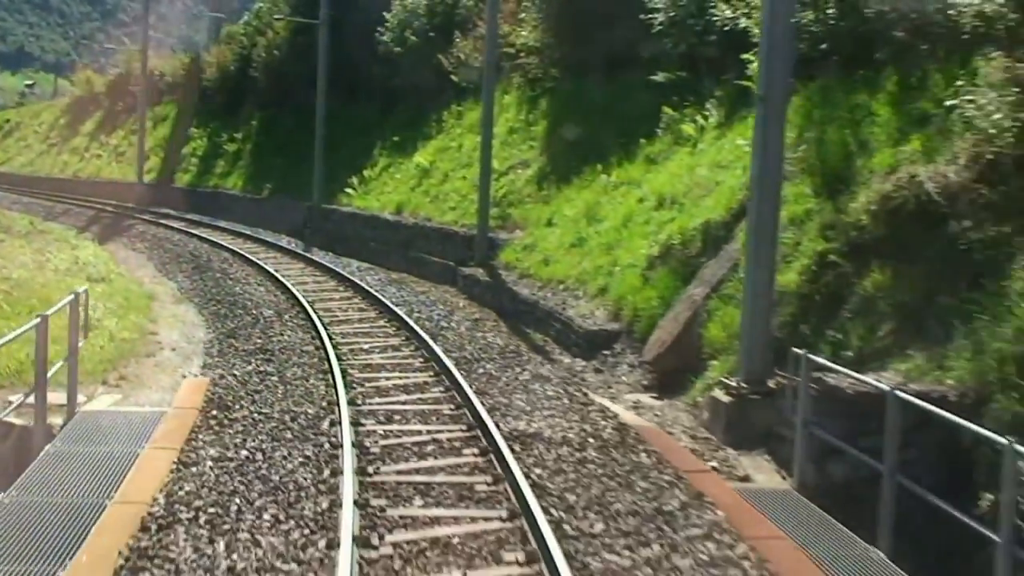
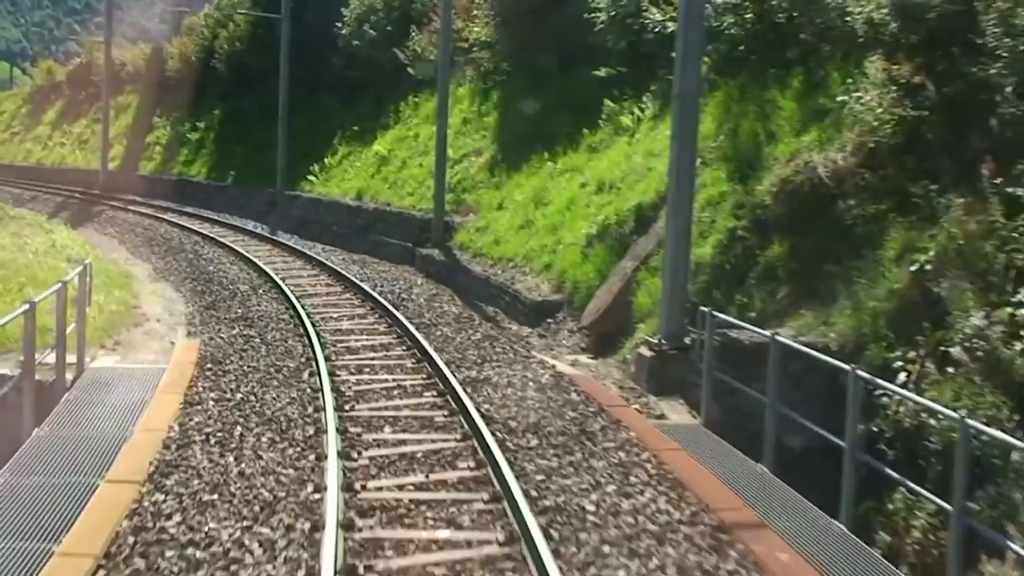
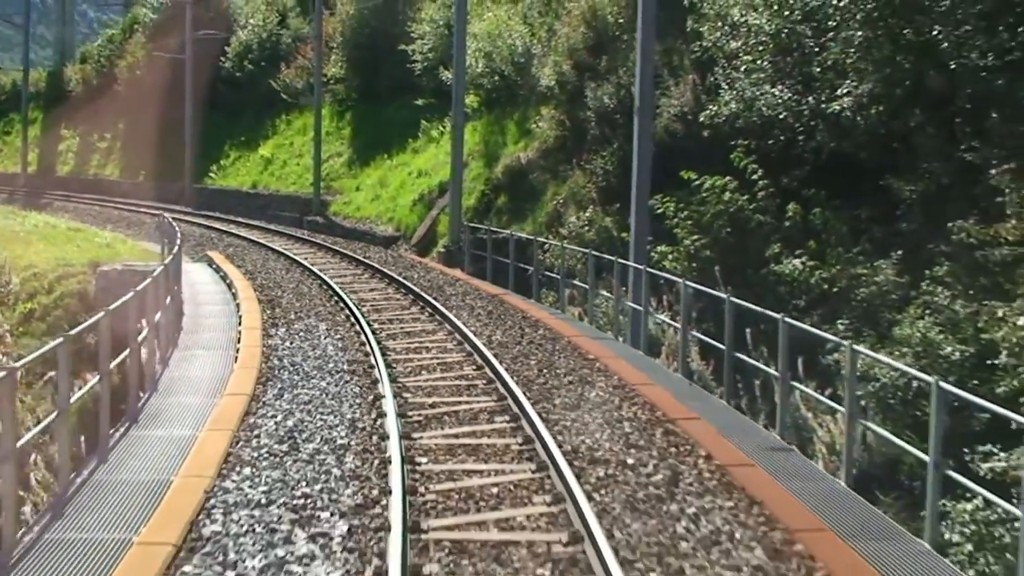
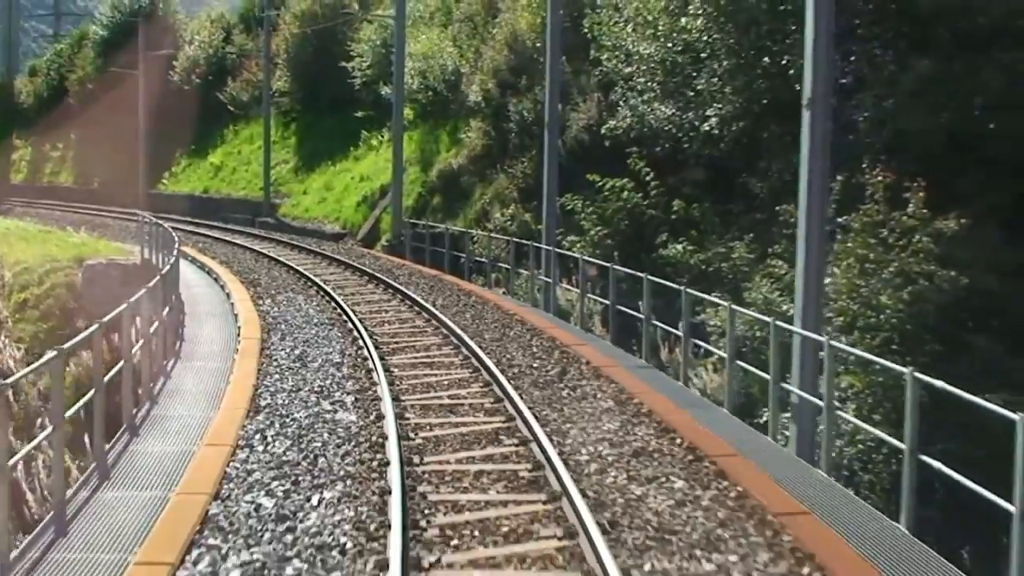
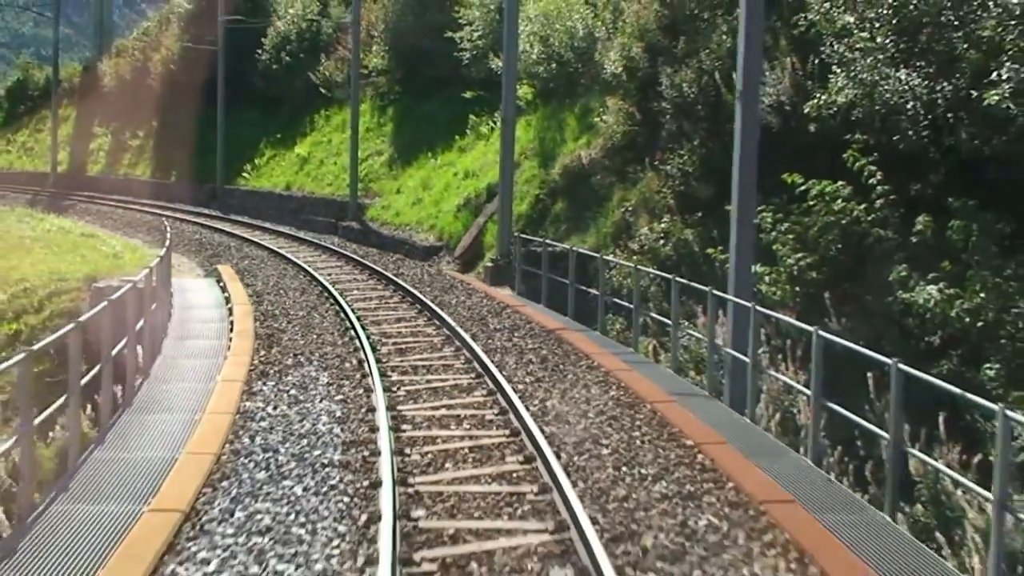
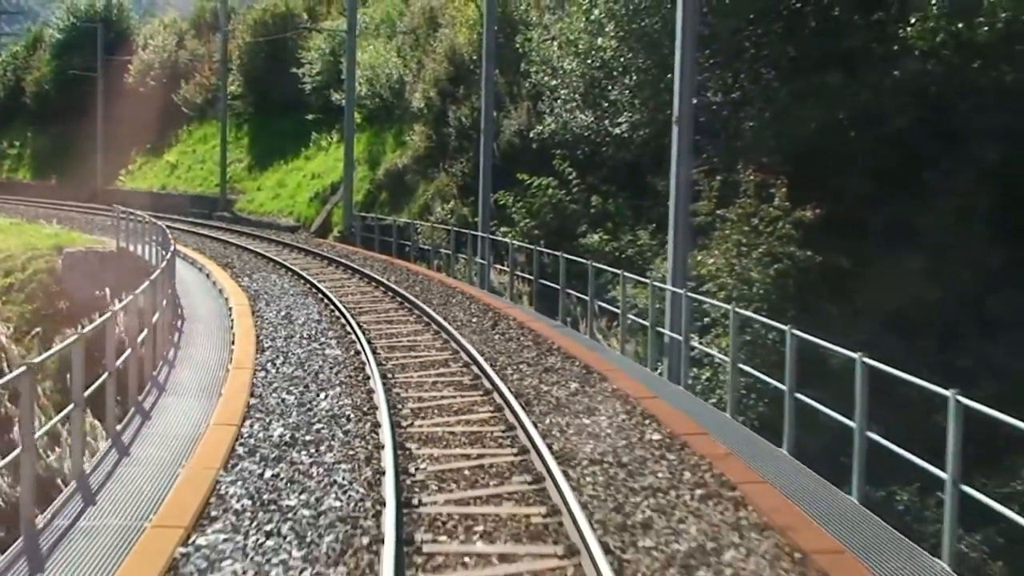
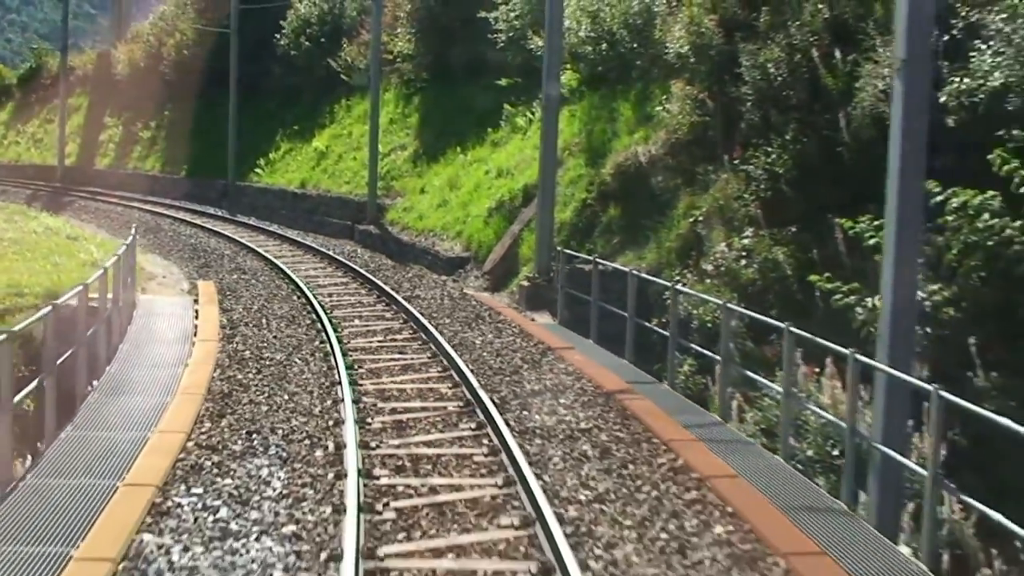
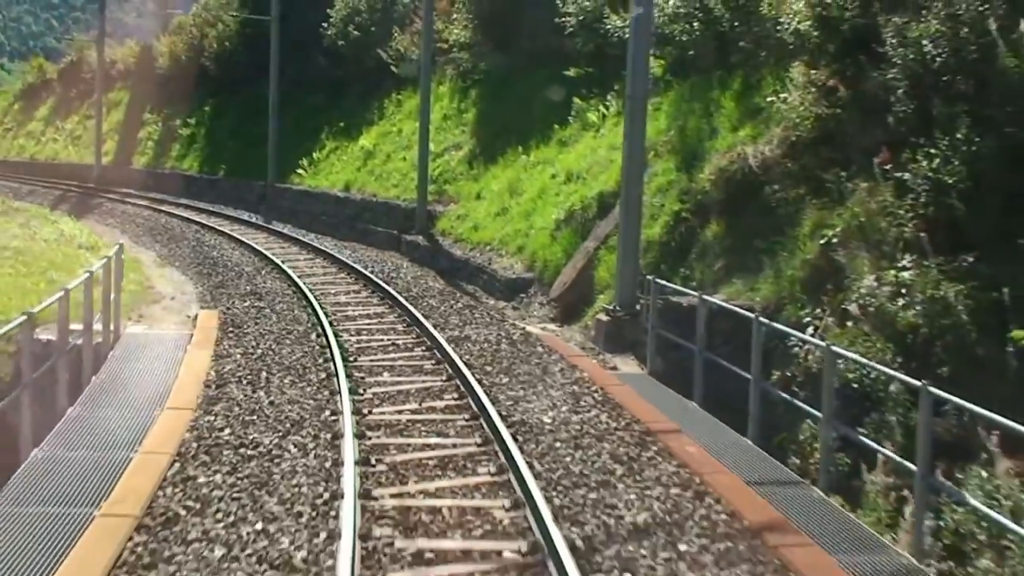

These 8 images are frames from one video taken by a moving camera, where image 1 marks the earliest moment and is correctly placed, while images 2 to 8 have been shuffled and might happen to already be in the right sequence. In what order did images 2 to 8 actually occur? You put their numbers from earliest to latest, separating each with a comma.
2, 8, 7, 5, 3, 4, 6
